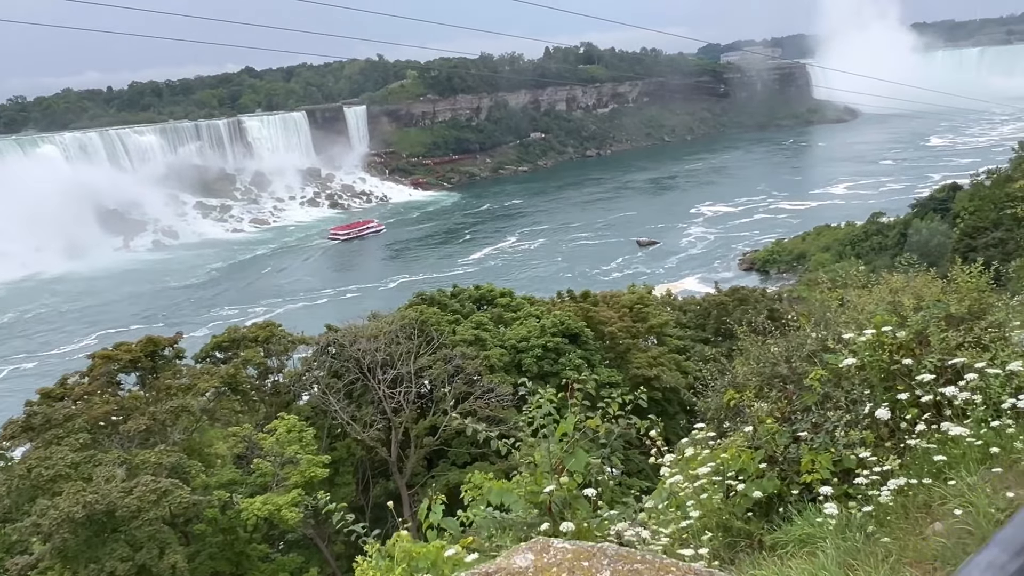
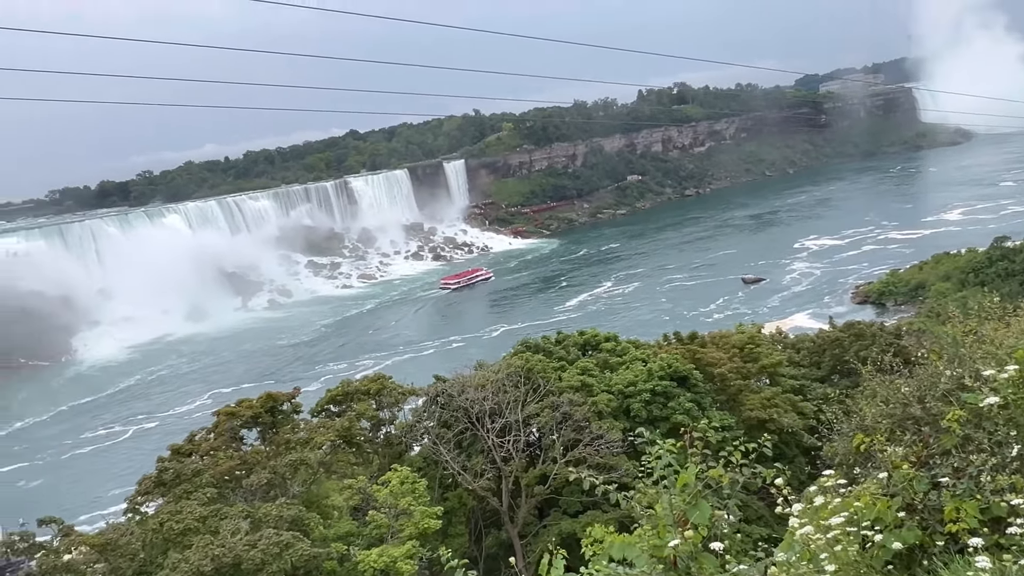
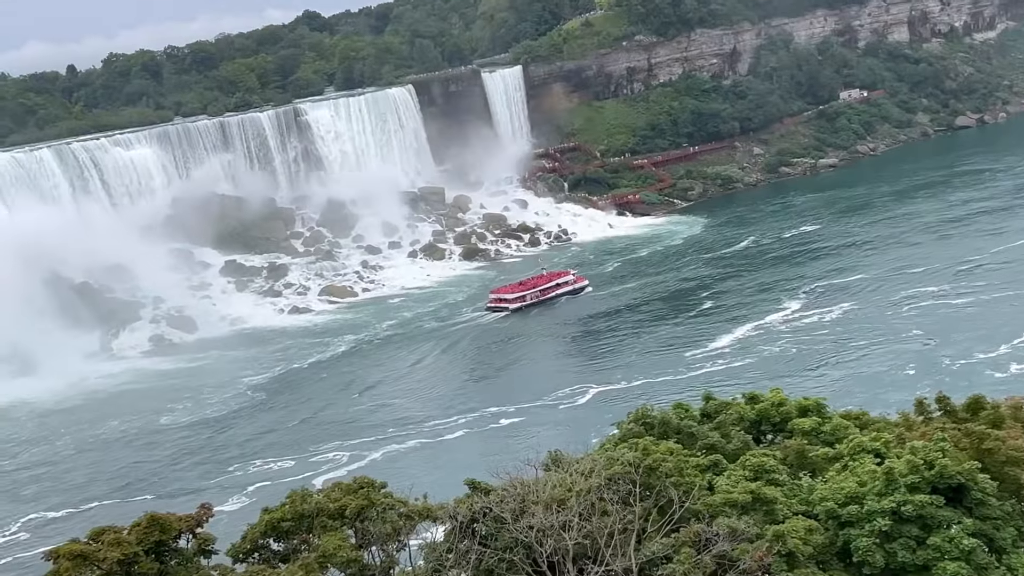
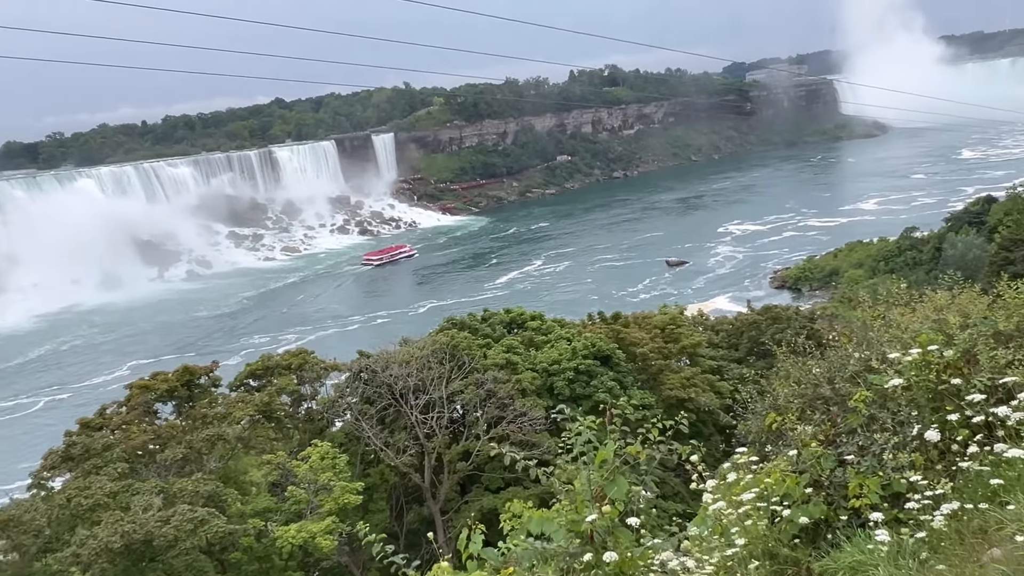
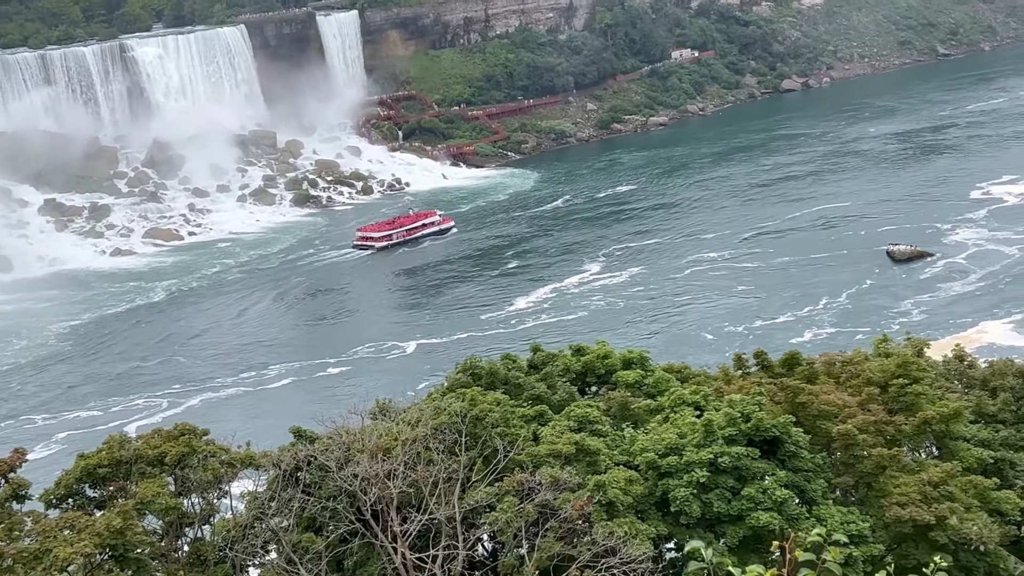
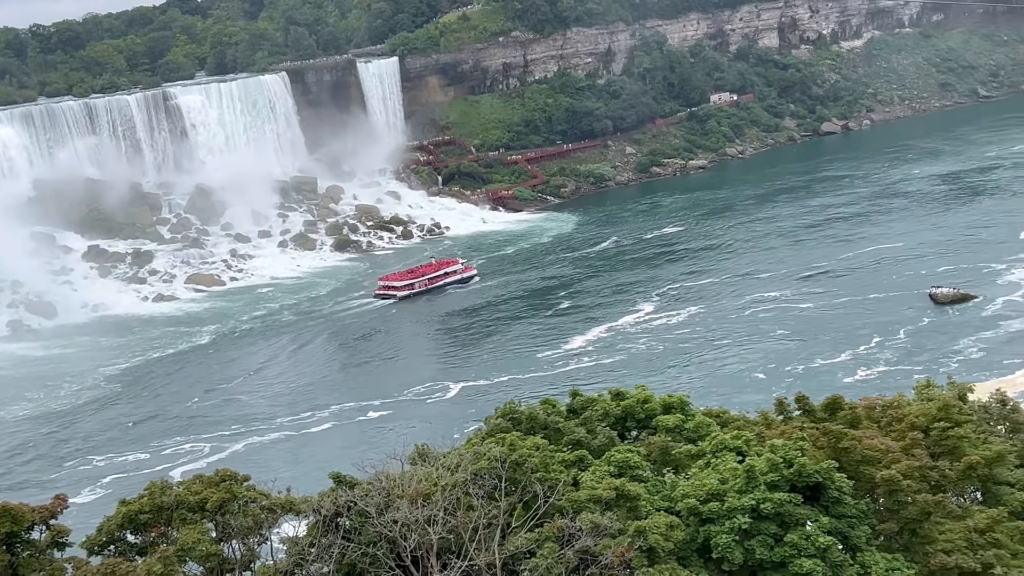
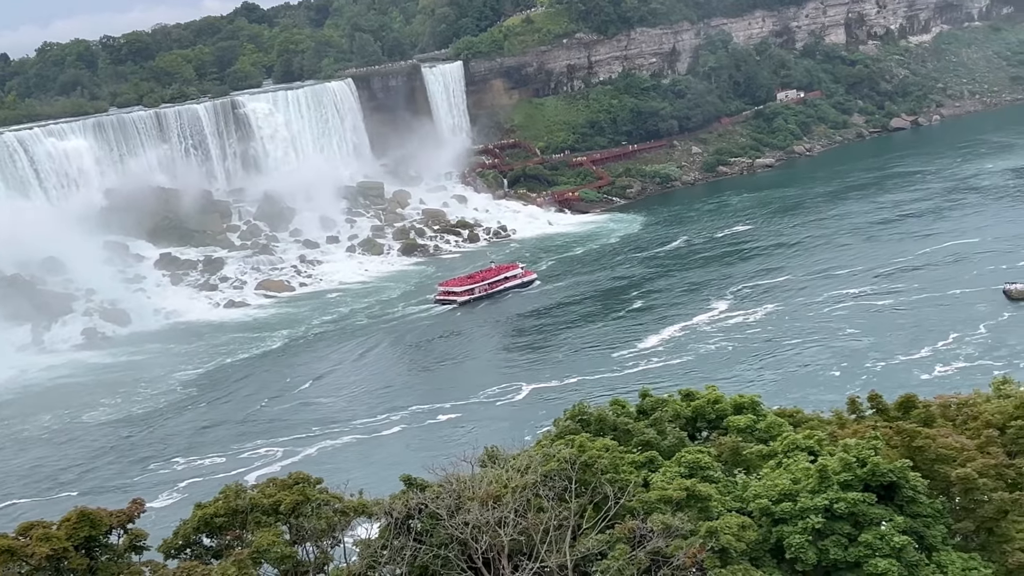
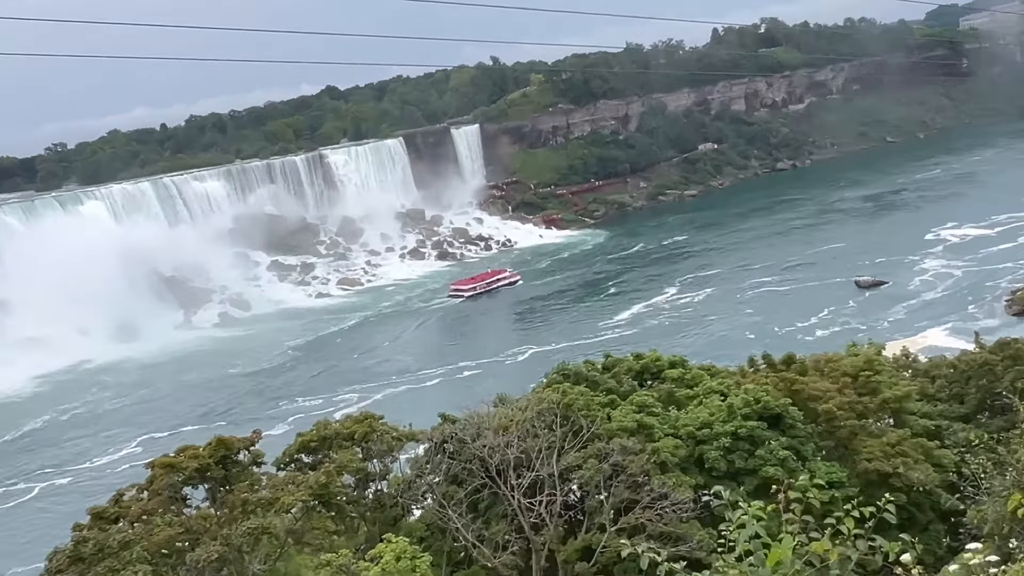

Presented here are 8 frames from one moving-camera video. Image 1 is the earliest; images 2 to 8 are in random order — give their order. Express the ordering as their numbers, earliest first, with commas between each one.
4, 2, 8, 3, 7, 6, 5
